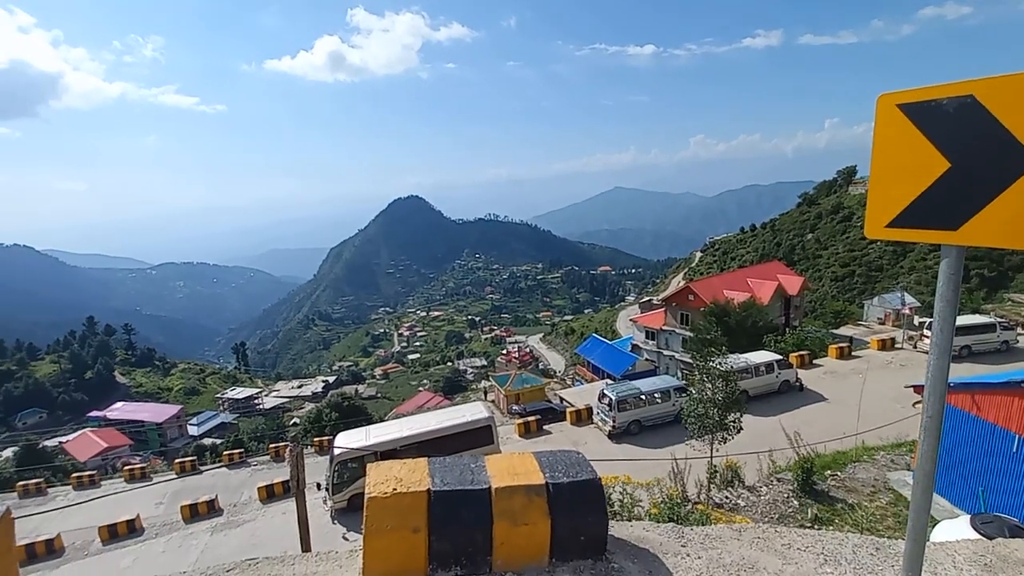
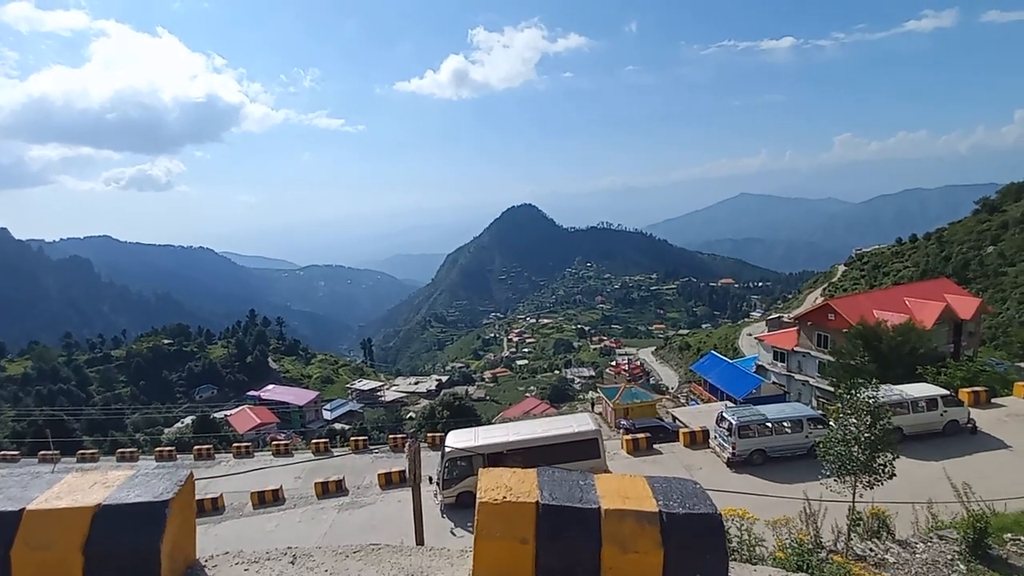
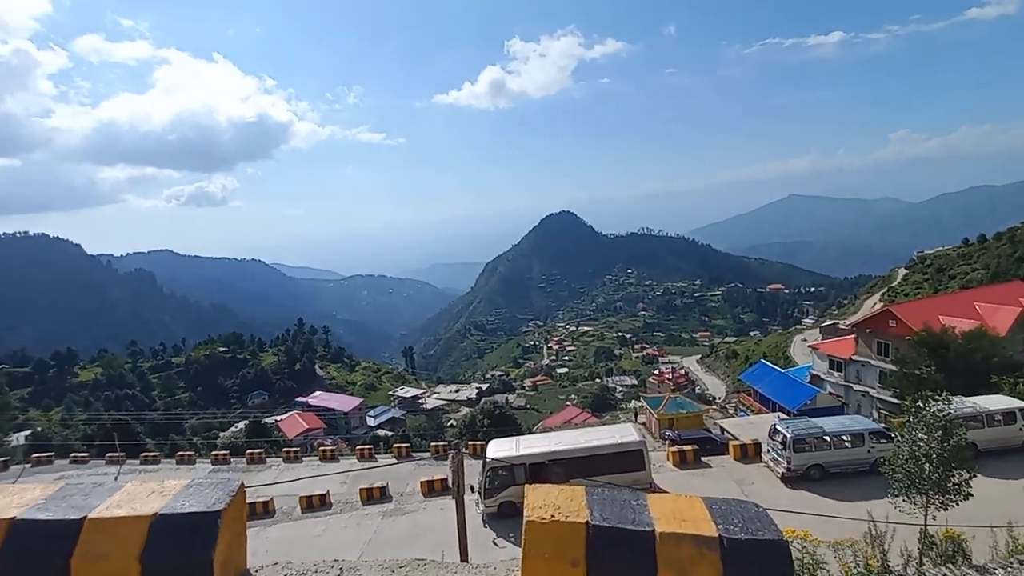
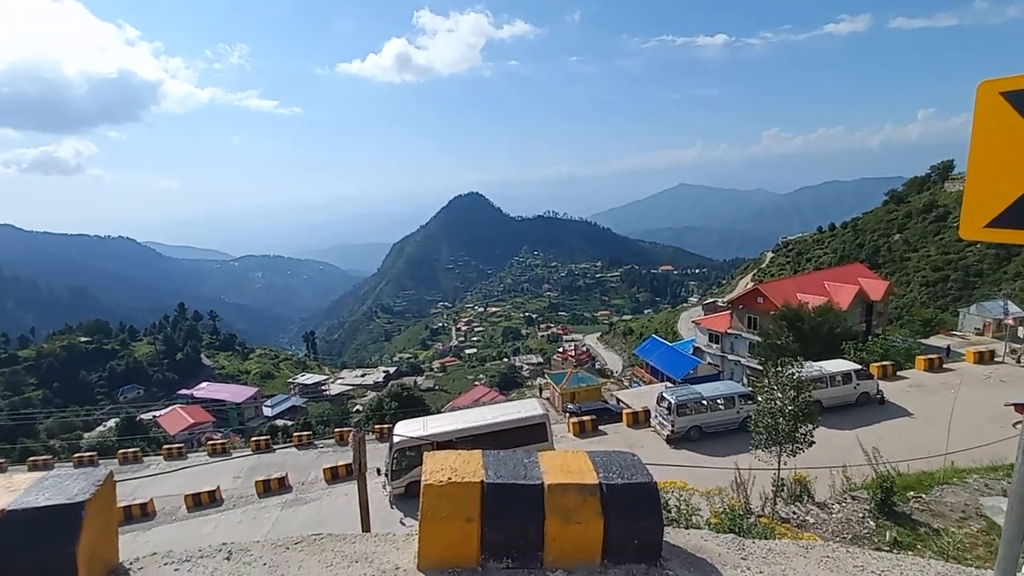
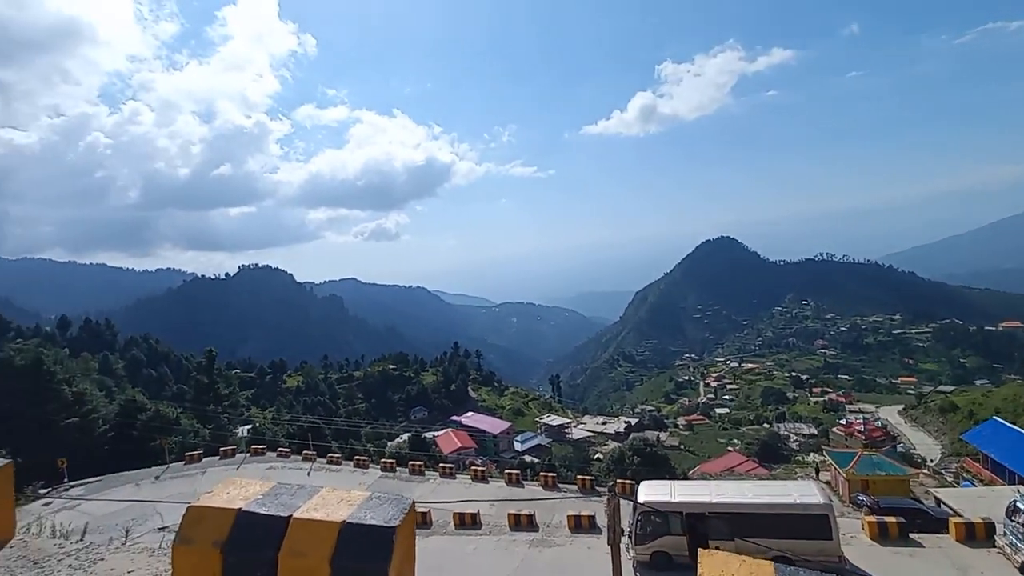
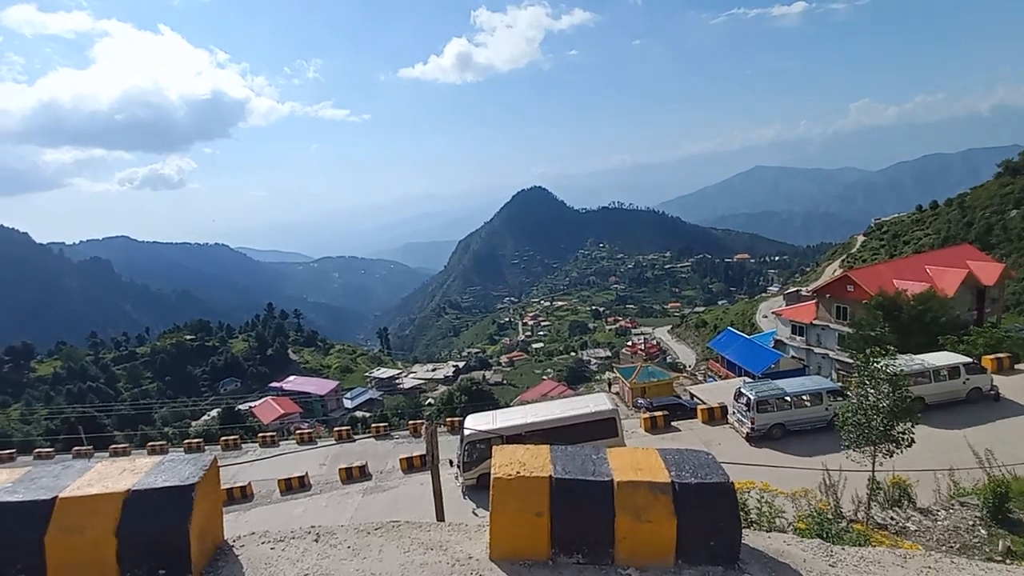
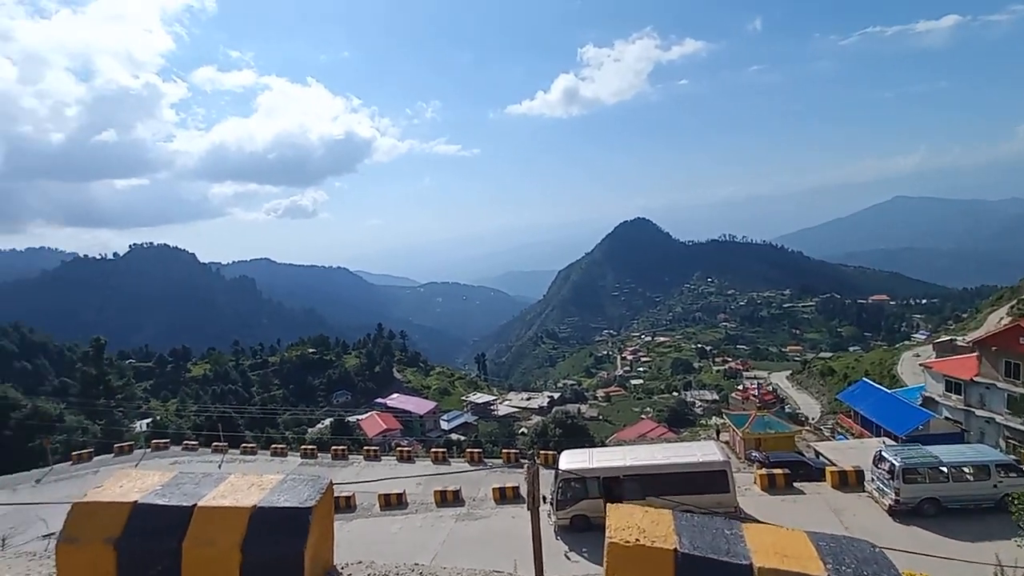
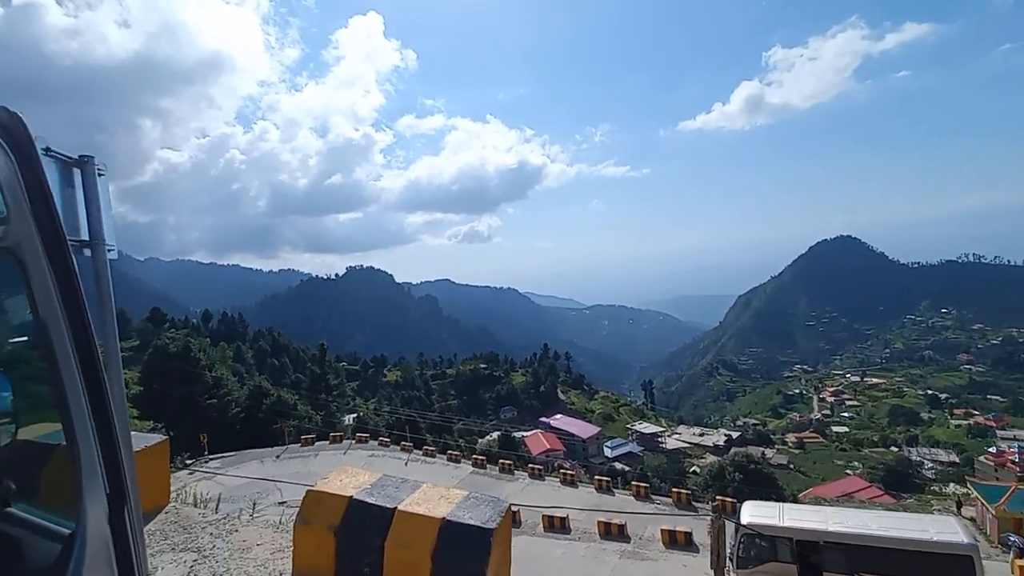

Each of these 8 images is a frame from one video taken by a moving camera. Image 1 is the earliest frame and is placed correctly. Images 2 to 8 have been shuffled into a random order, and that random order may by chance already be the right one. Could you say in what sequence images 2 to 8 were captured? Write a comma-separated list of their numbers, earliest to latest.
4, 6, 2, 3, 7, 5, 8
